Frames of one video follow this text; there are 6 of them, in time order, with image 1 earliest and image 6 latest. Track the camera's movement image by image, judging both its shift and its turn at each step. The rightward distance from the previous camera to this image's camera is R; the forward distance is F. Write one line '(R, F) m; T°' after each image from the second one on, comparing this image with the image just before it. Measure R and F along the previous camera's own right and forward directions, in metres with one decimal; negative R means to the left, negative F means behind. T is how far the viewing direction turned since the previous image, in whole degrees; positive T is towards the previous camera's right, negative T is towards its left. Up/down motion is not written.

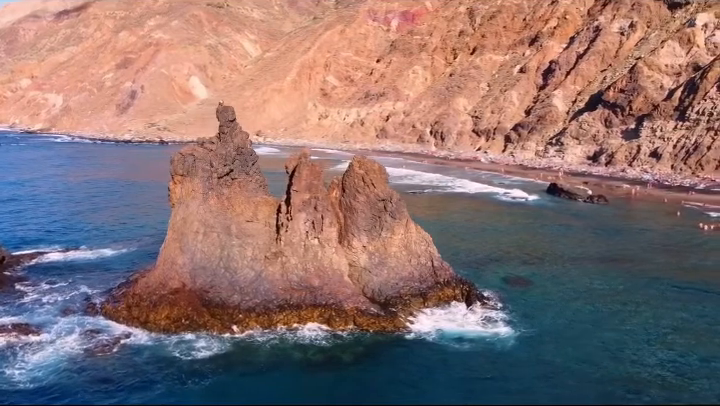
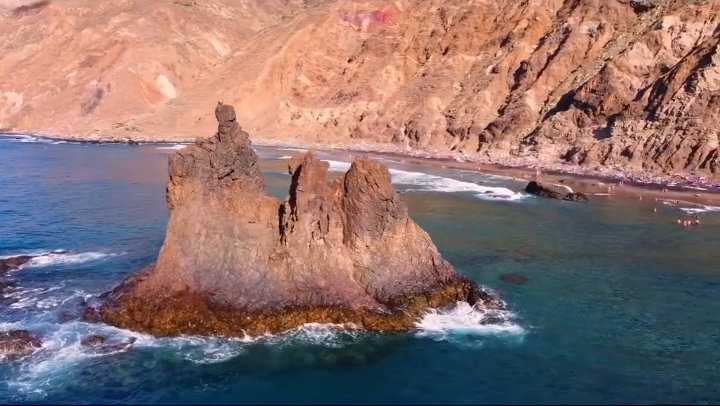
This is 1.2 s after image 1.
(-1.6, 0.0) m; +4°
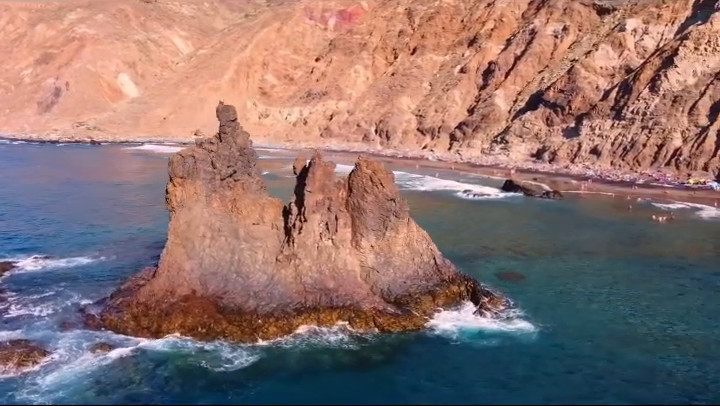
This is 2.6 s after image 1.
(-1.9, 0.0) m; +4°
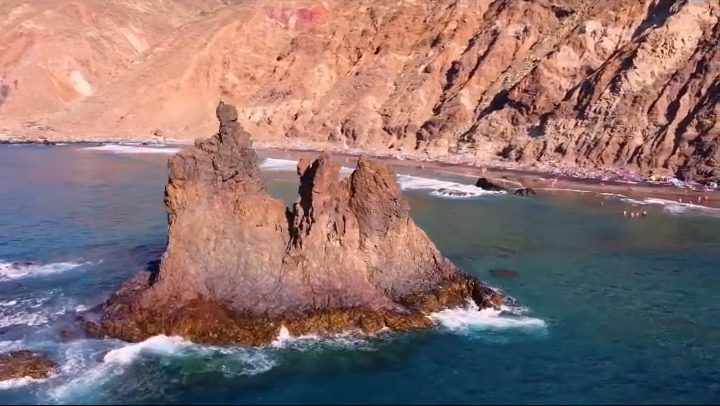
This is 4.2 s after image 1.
(-2.1, +0.1) m; +5°
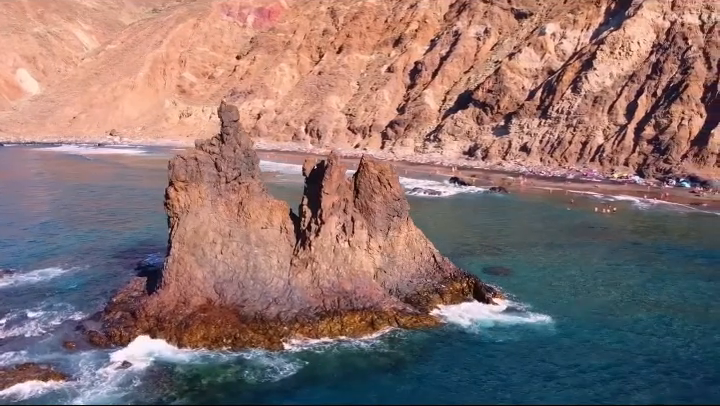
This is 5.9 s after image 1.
(-2.2, +0.2) m; +5°
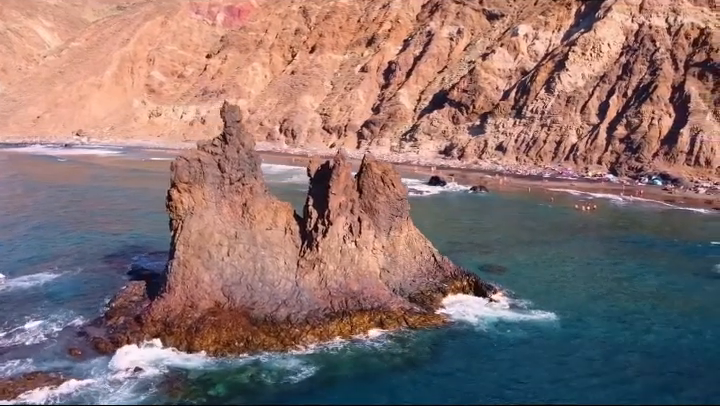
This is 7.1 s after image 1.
(-1.6, +0.1) m; +4°
